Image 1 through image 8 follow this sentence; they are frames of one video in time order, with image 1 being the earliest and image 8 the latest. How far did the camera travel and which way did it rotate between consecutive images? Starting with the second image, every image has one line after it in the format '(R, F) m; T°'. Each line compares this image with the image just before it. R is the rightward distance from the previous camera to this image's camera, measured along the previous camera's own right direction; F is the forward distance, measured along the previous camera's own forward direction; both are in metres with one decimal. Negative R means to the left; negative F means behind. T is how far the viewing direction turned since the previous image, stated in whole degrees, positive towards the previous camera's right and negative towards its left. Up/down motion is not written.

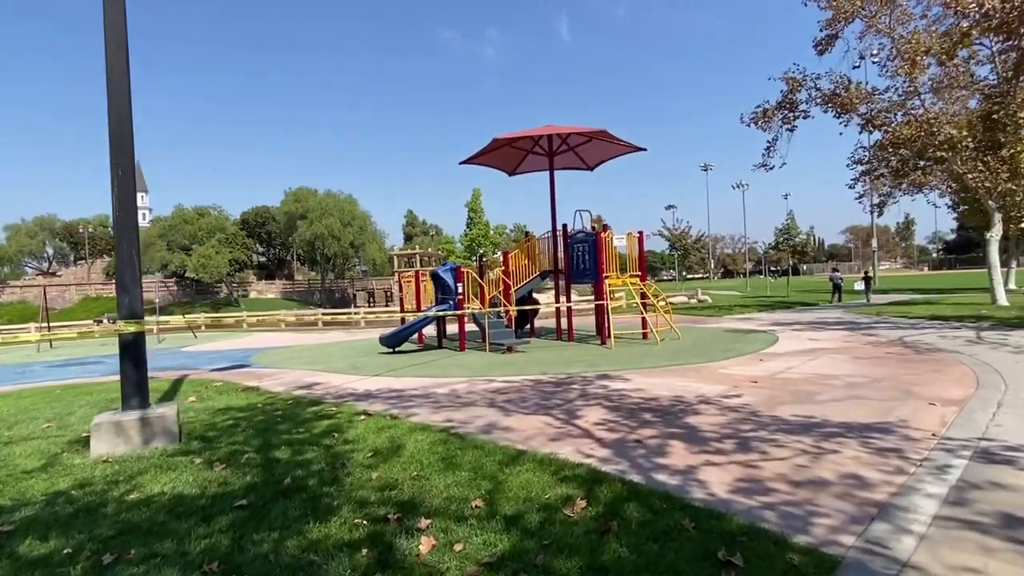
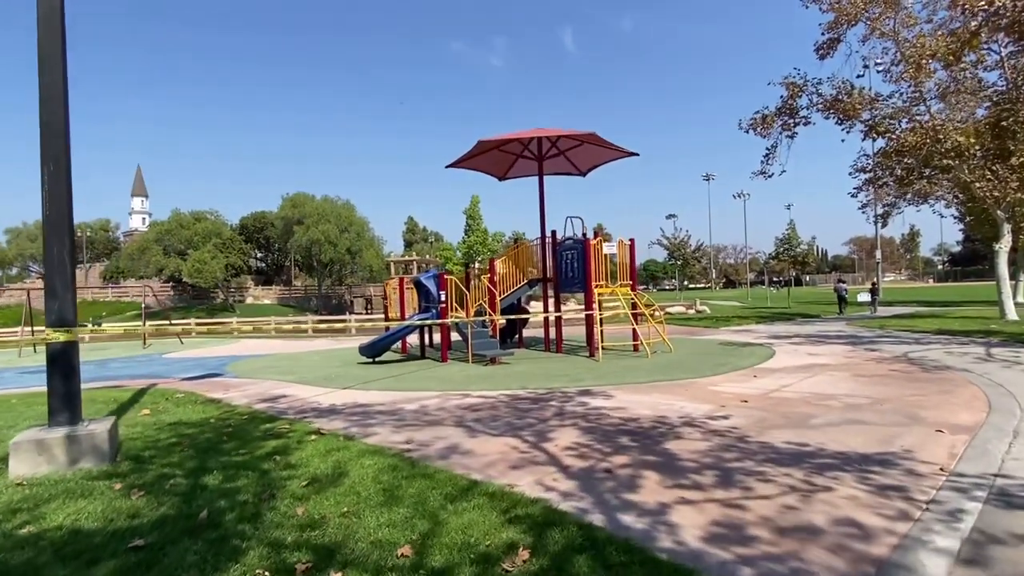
(+0.5, +0.7) m; 0°
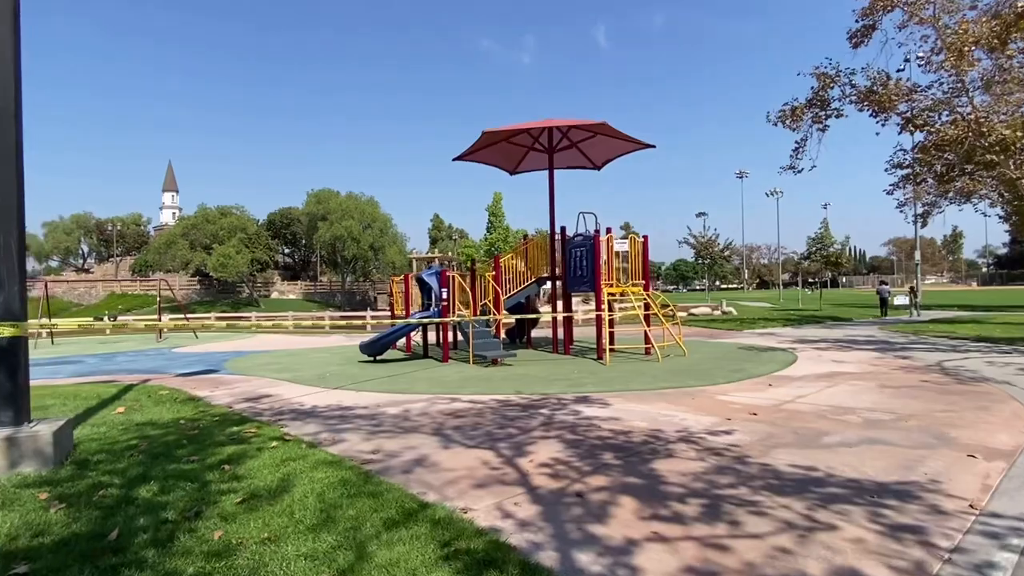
(+0.6, +0.7) m; -3°
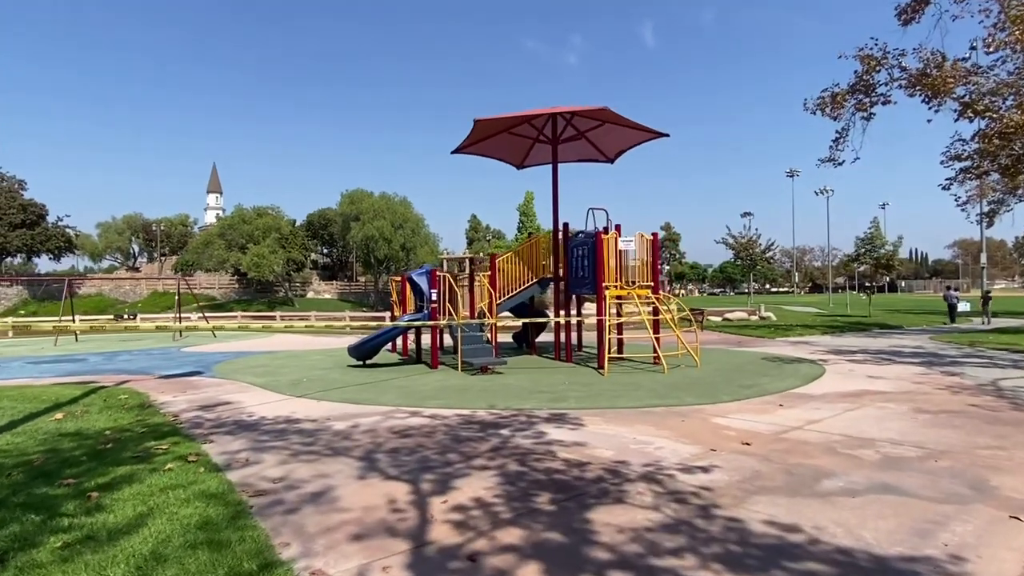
(+1.1, +1.2) m; -4°
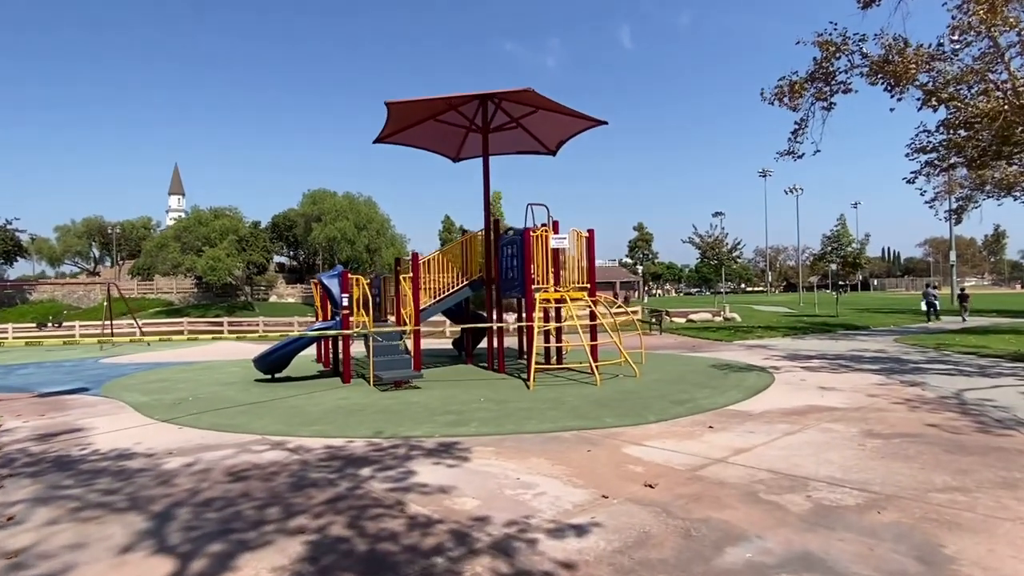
(+1.2, +1.3) m; +2°
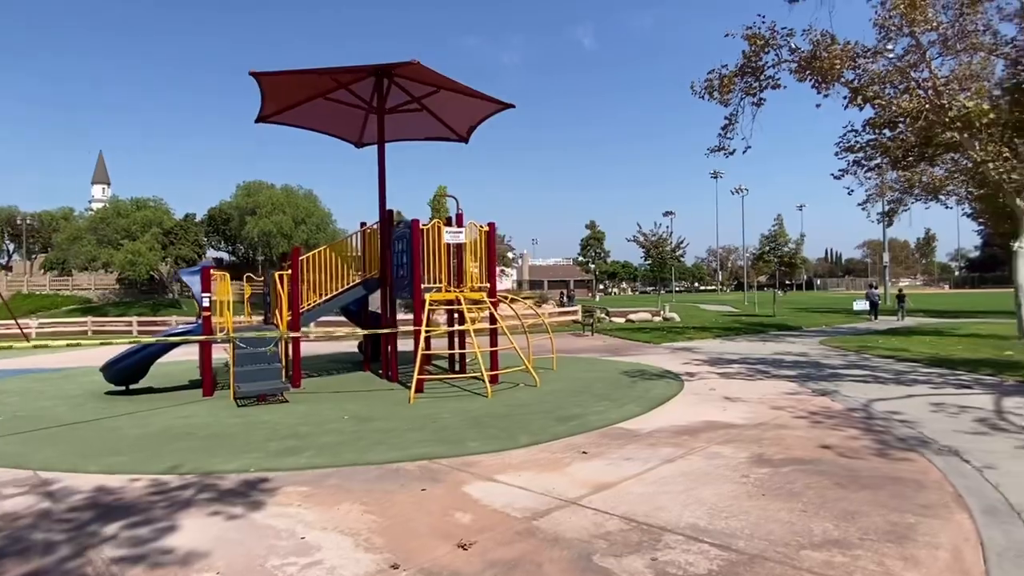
(+1.3, +1.2) m; +4°
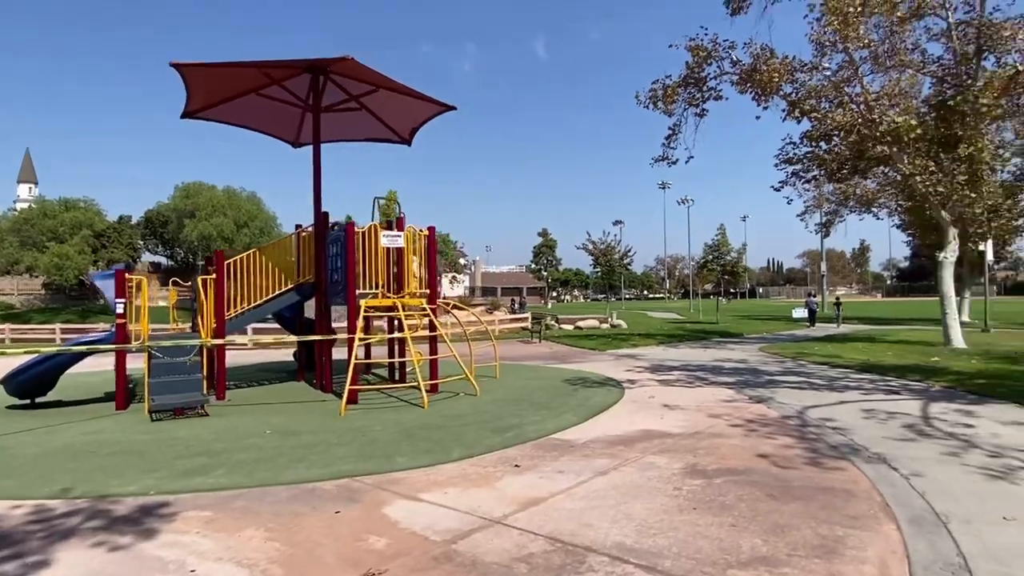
(+0.2, +0.3) m; +4°
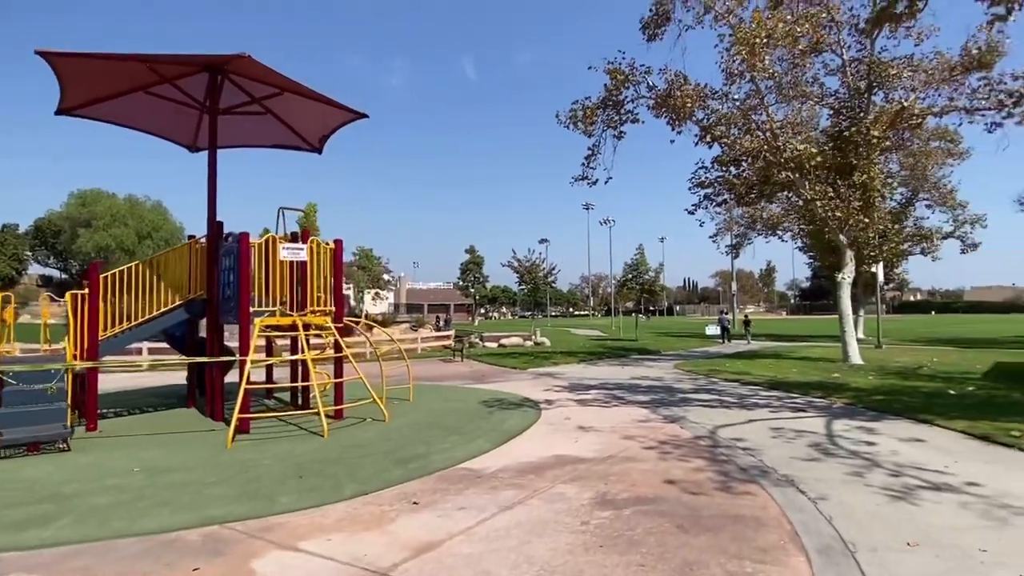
(+0.2, +0.4) m; +7°
